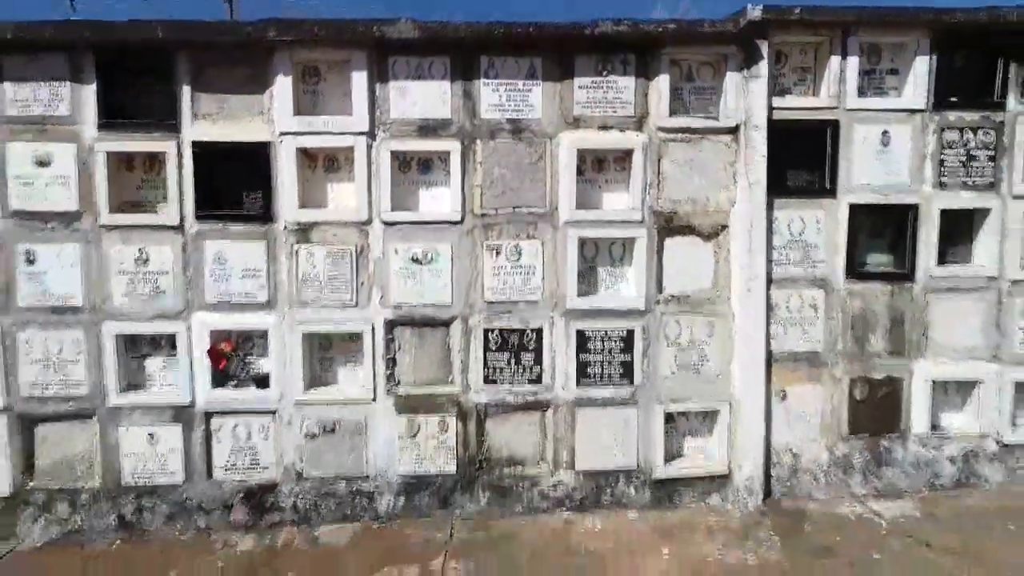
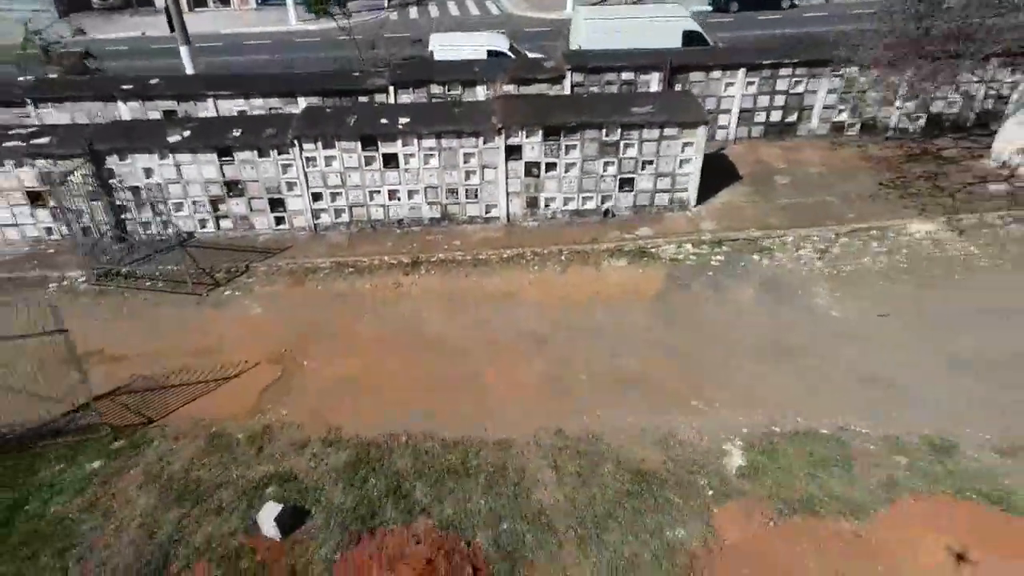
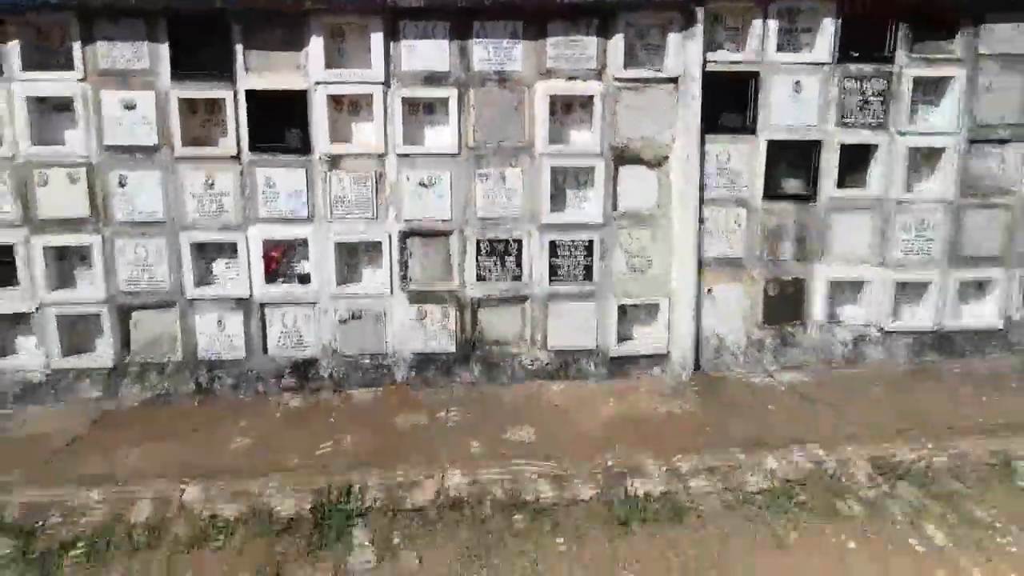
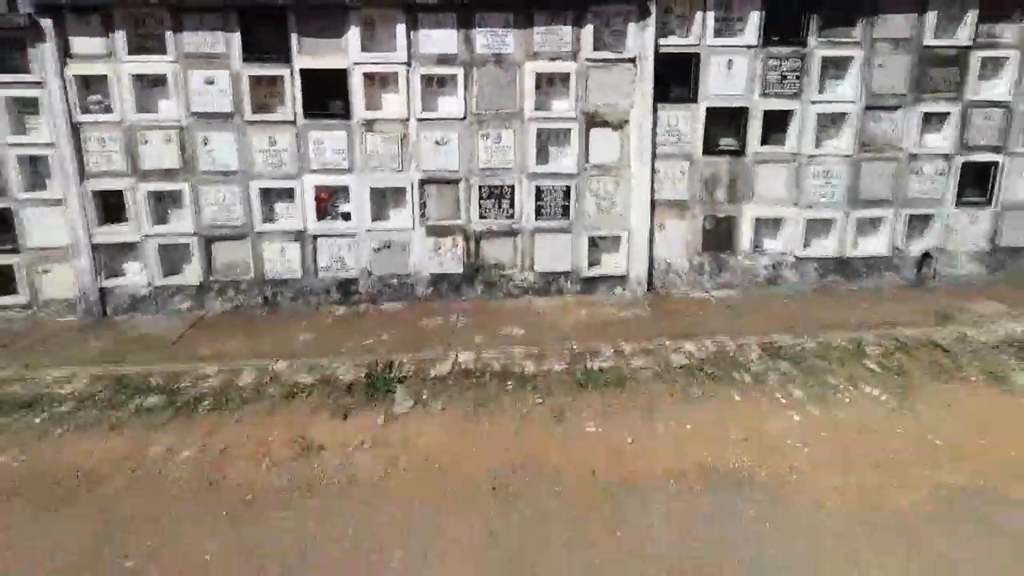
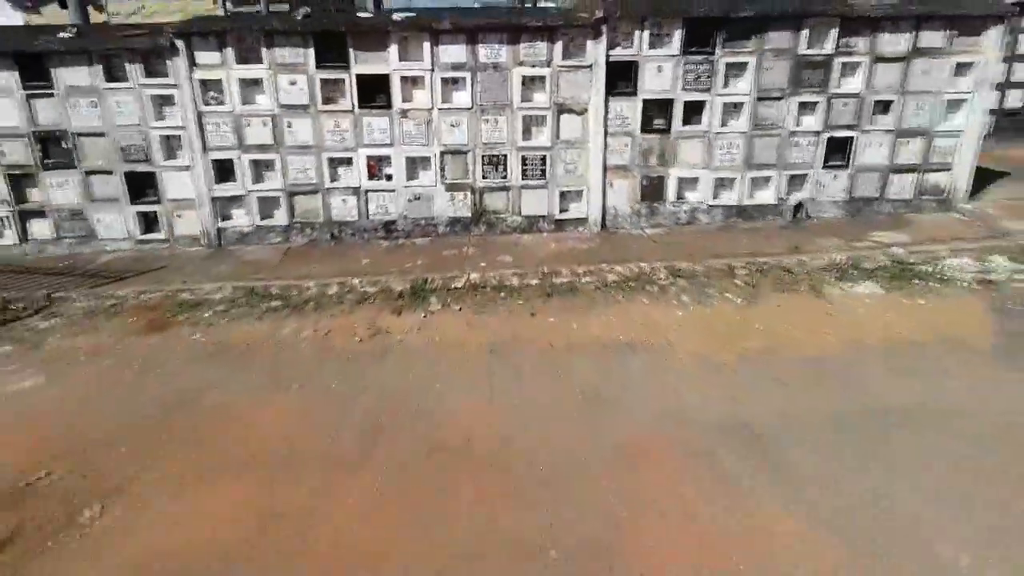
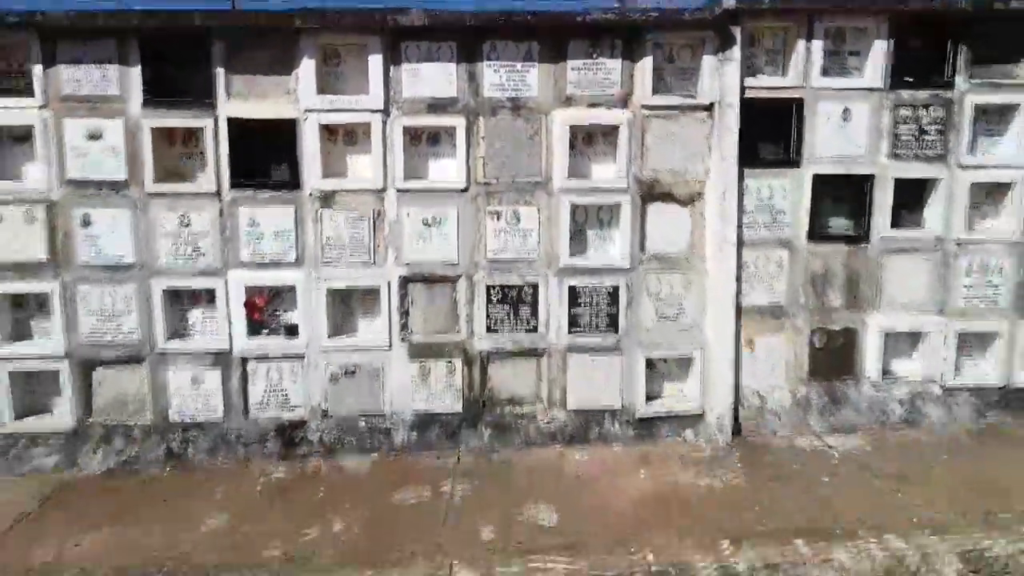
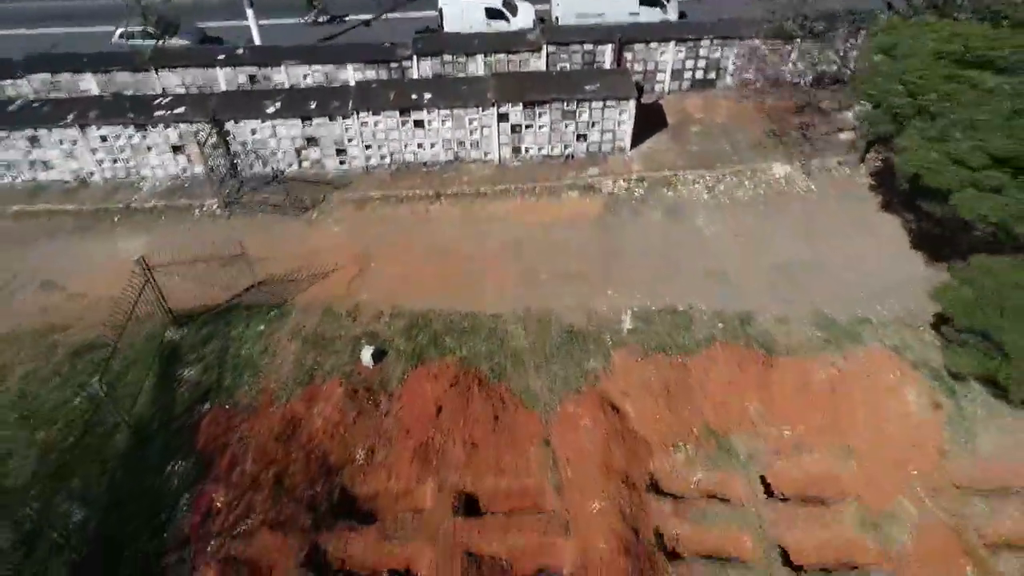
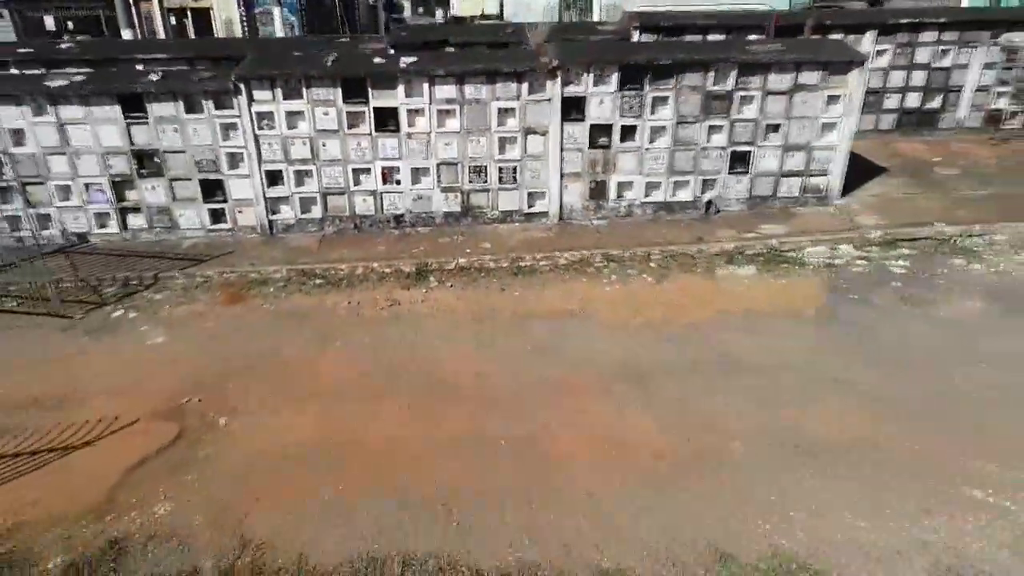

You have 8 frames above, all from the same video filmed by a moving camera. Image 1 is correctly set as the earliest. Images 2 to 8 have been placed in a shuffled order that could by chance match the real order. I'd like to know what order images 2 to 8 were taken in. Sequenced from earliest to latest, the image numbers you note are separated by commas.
6, 3, 4, 5, 8, 2, 7
